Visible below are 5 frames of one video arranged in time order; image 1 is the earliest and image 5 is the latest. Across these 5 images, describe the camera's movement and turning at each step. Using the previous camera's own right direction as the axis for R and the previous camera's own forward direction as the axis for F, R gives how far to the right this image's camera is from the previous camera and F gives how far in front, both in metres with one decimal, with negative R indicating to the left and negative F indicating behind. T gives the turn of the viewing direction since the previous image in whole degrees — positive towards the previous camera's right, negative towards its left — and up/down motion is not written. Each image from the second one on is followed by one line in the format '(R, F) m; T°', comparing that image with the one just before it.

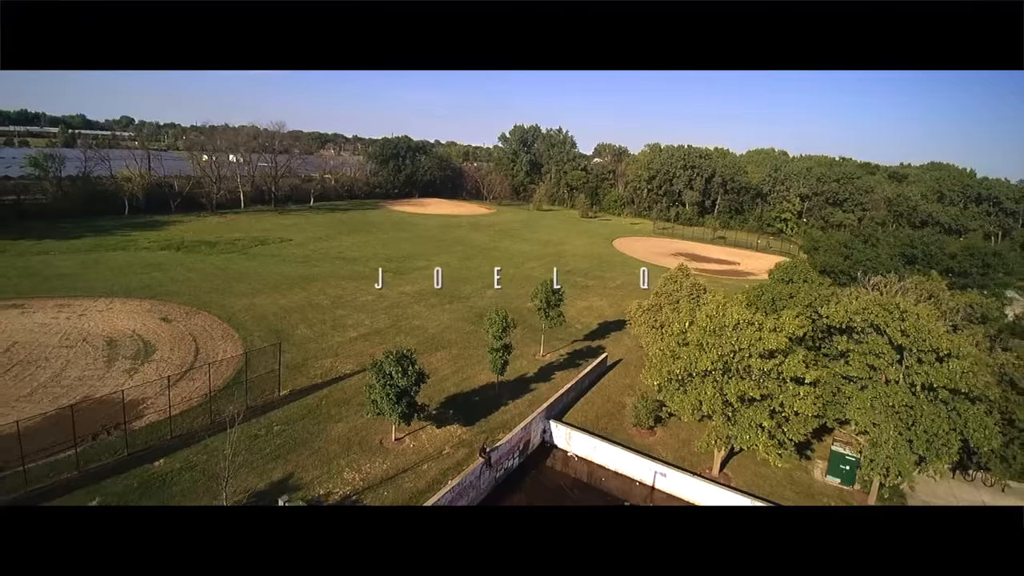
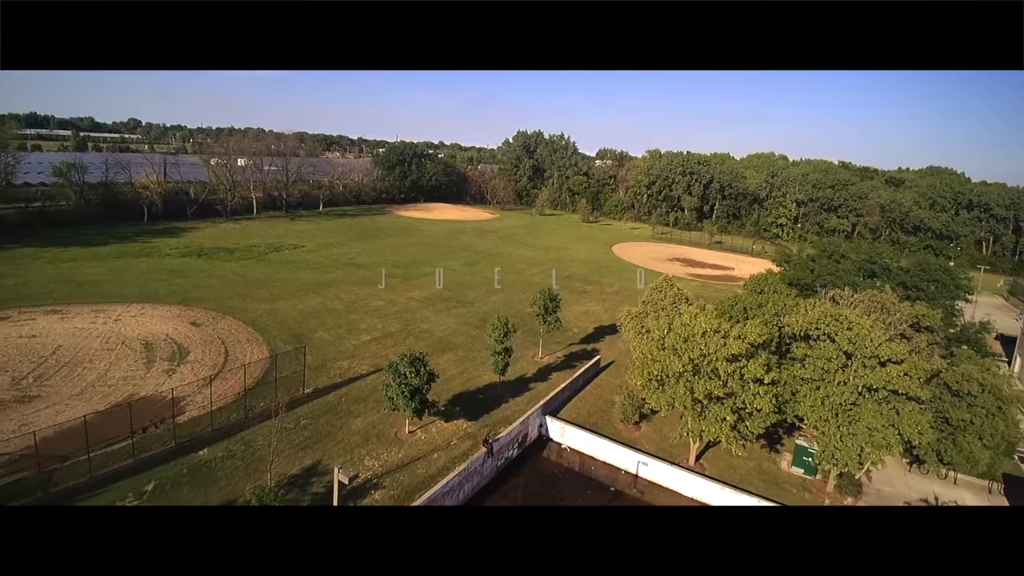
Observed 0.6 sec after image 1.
(+0.1, -1.1) m; 0°
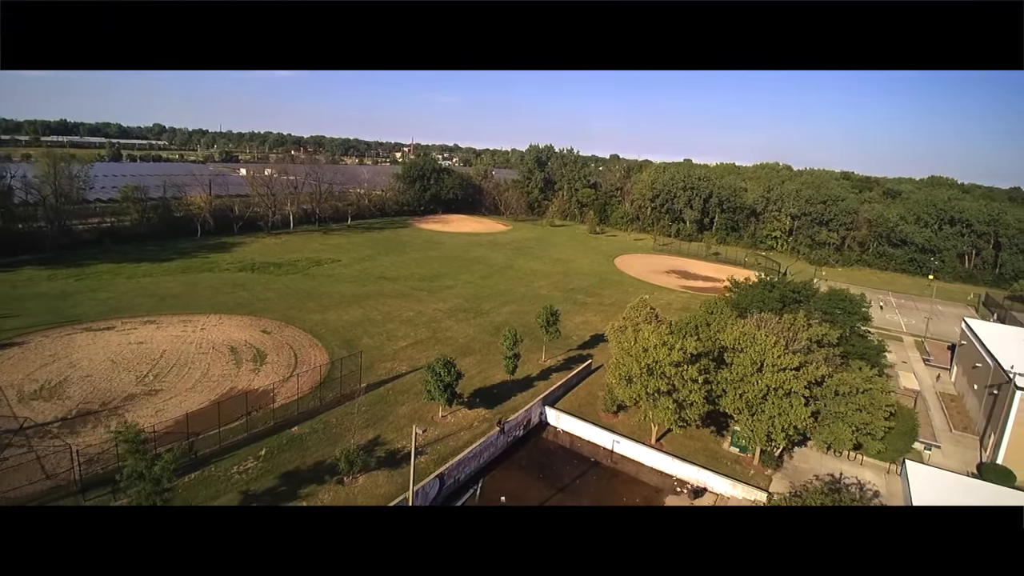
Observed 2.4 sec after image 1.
(+0.1, -3.3) m; -1°
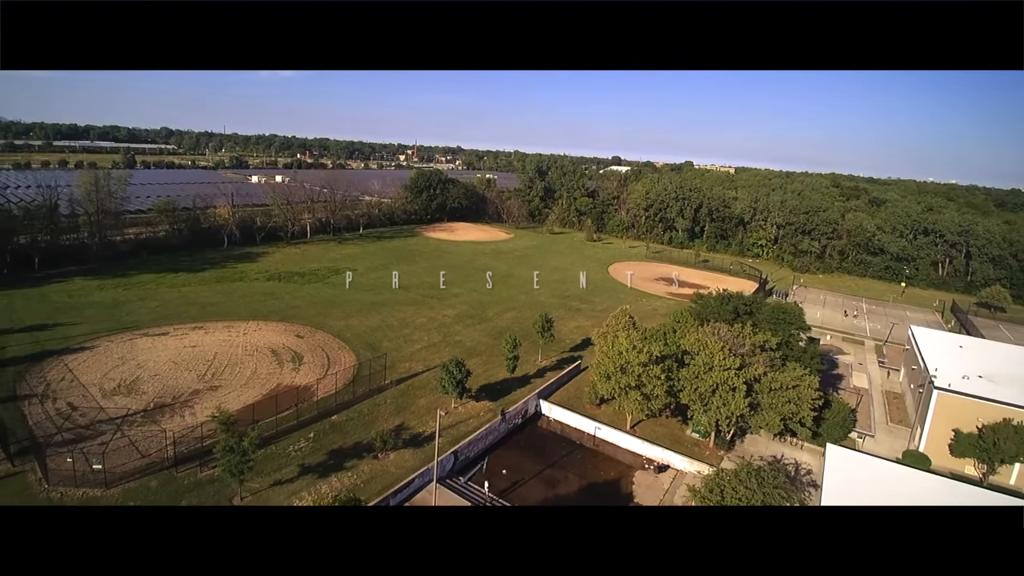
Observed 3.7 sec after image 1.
(+0.1, -2.8) m; 0°
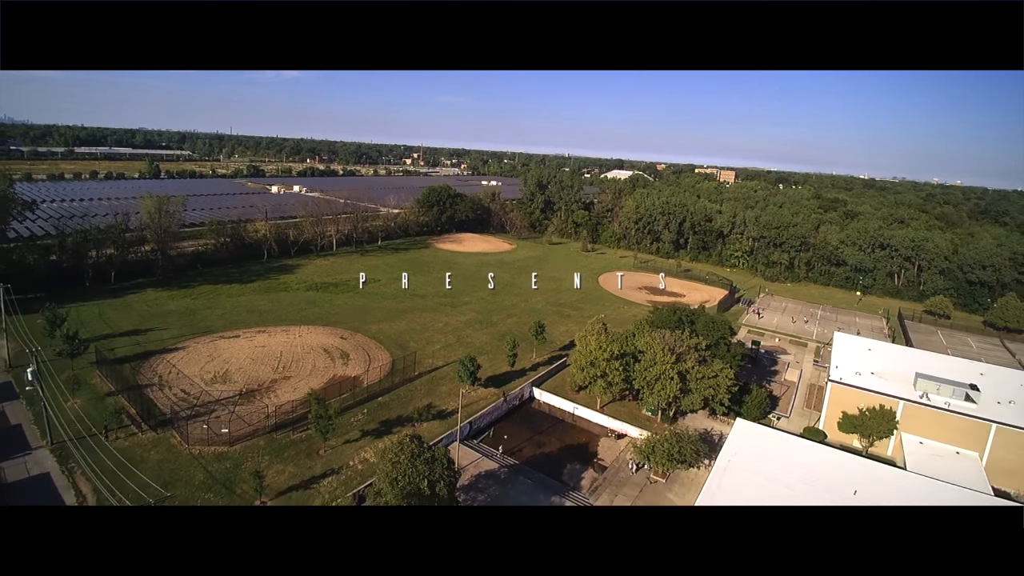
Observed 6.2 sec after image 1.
(+0.1, -5.3) m; 0°
